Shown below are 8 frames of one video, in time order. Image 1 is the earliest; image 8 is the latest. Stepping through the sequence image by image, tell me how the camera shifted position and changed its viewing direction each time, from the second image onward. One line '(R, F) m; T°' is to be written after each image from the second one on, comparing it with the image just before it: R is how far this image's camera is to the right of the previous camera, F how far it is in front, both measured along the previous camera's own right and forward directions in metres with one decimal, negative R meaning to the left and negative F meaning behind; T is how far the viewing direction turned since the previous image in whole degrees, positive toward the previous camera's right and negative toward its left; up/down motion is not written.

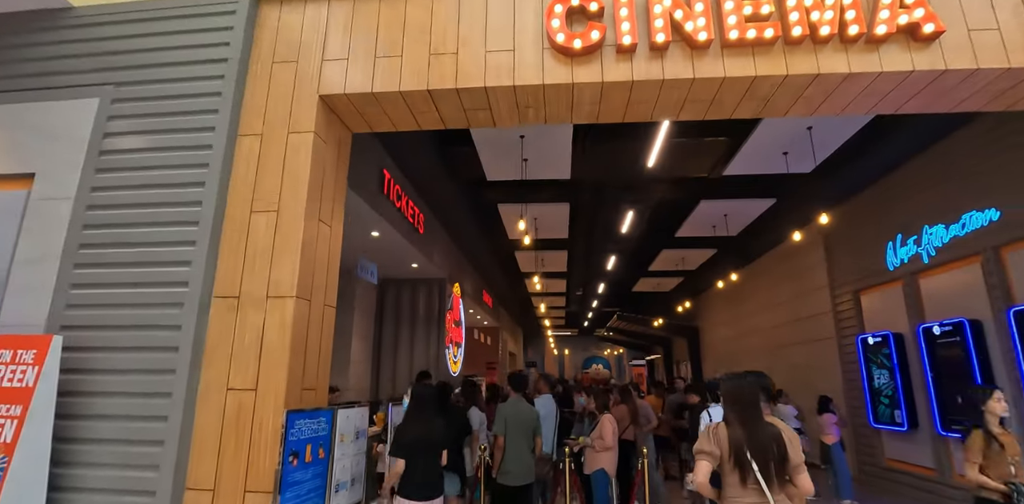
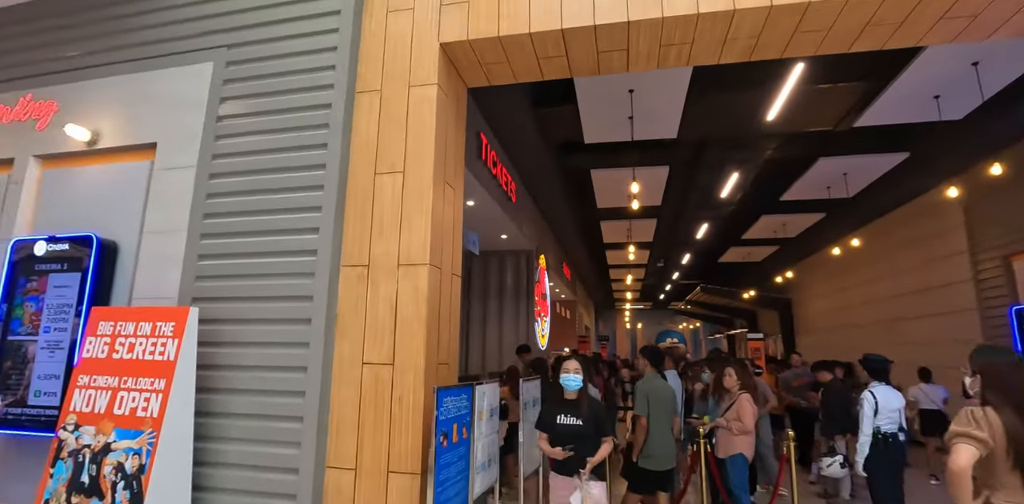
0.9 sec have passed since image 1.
(-0.6, +0.3) m; -6°
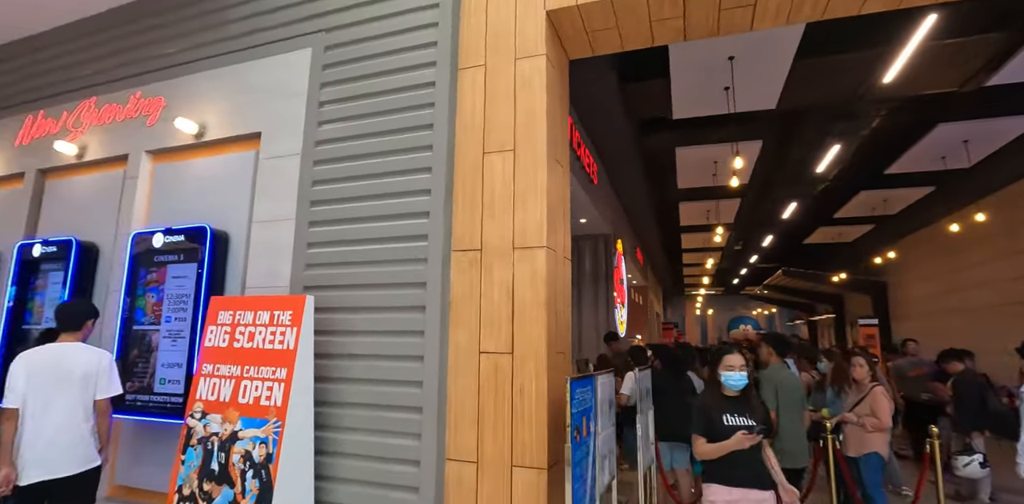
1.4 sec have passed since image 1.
(-0.4, +0.2) m; -6°
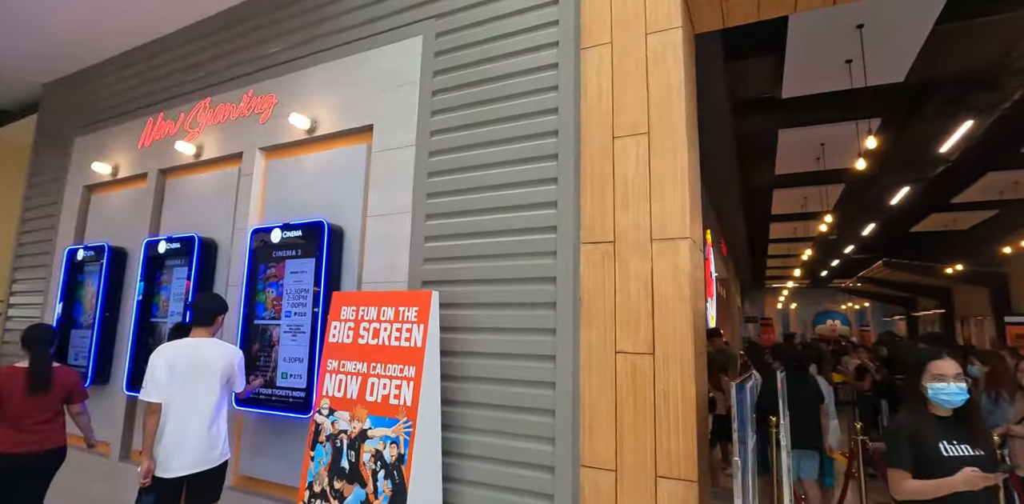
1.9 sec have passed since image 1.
(-0.4, +0.2) m; -6°
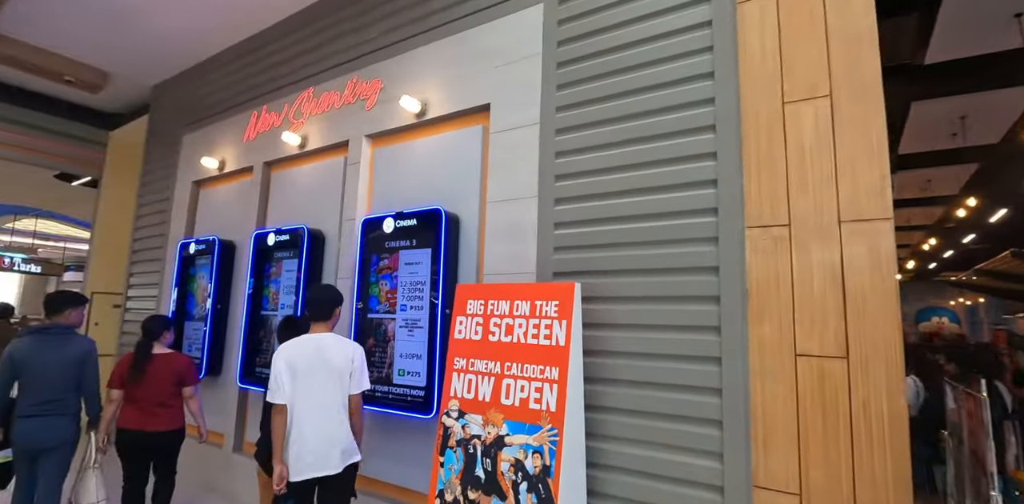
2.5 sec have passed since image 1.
(-0.4, +0.2) m; -6°
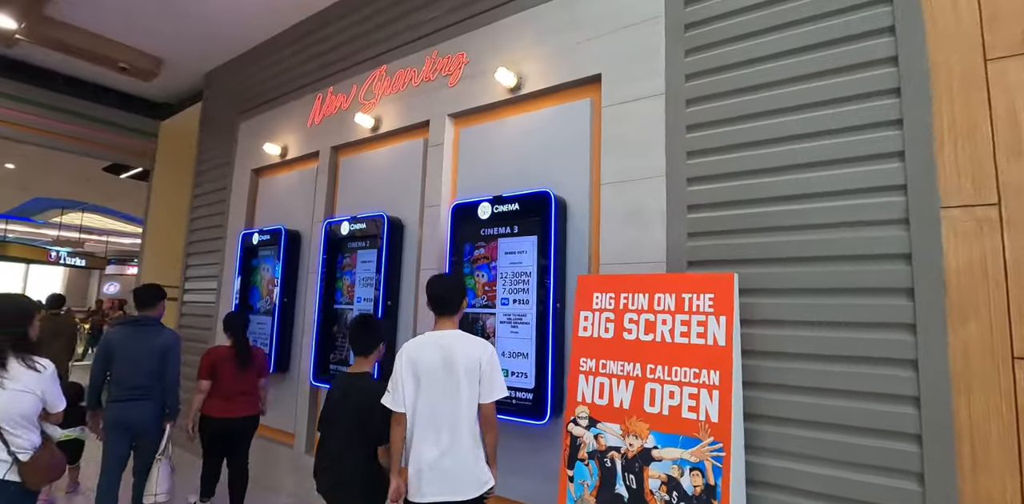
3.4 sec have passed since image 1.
(-0.5, +0.3) m; -2°
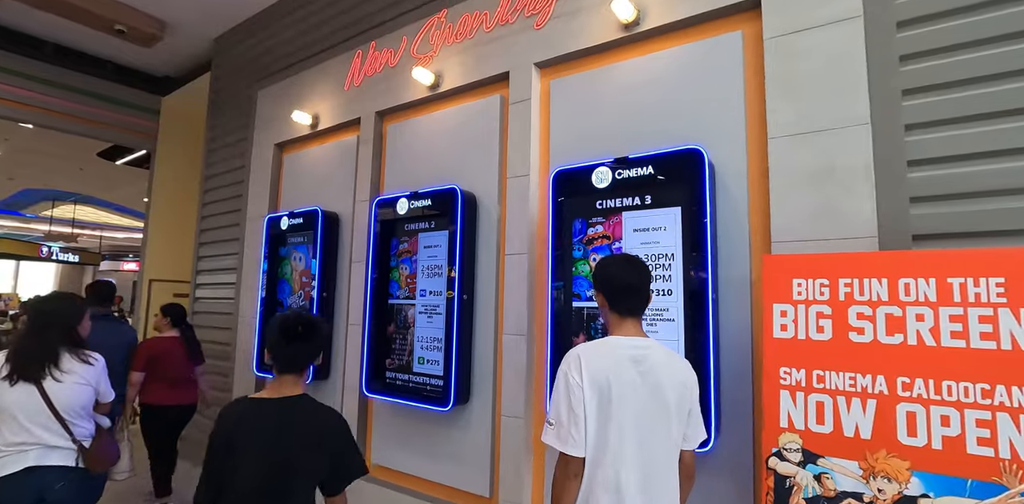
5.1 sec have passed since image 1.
(-0.6, +0.6) m; +1°
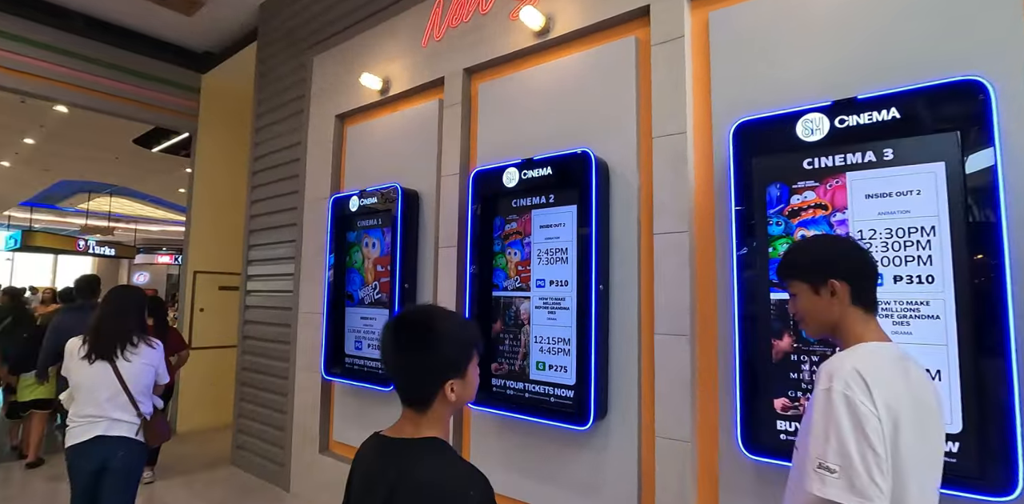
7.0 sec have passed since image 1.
(-0.5, +0.5) m; -2°
